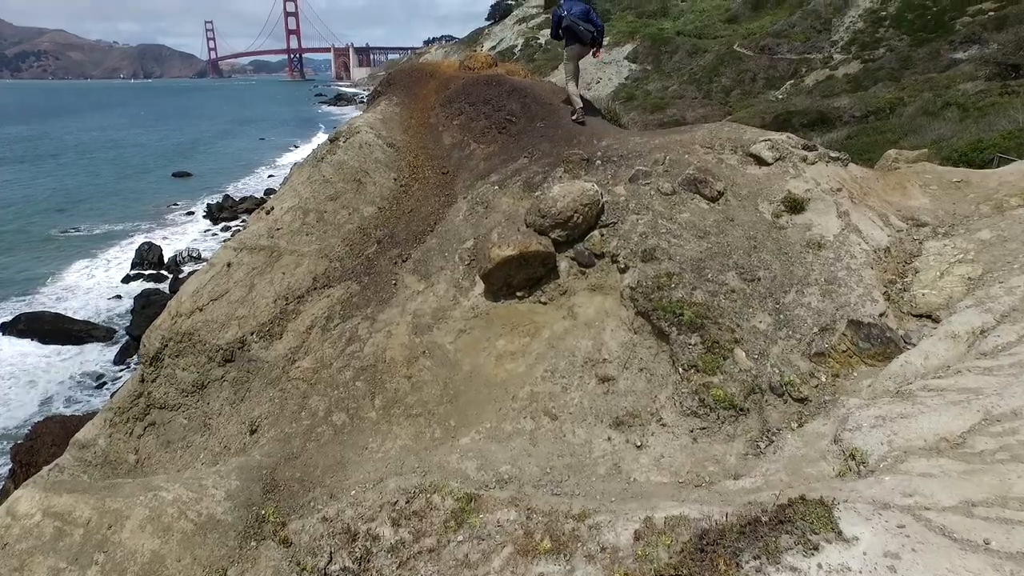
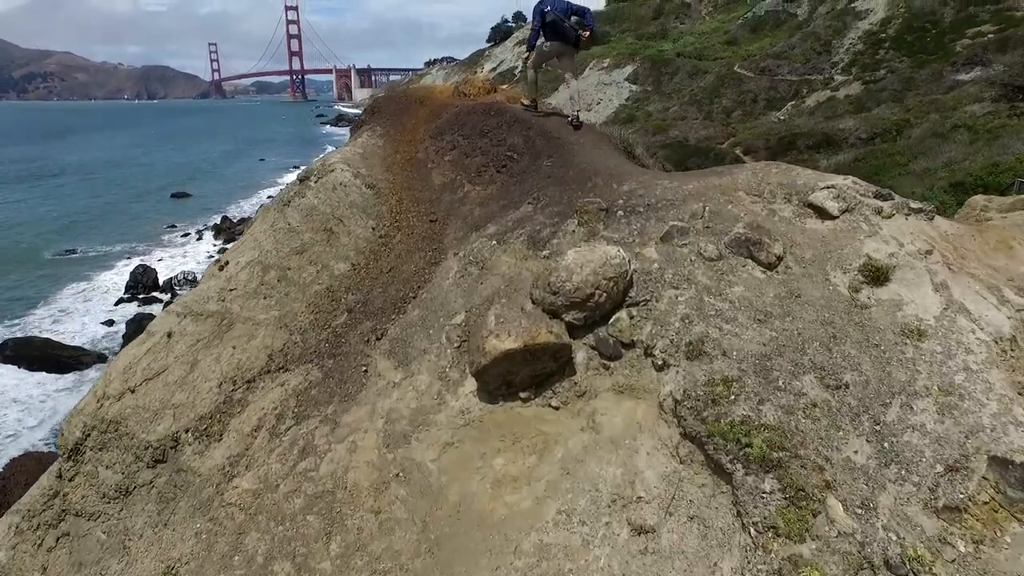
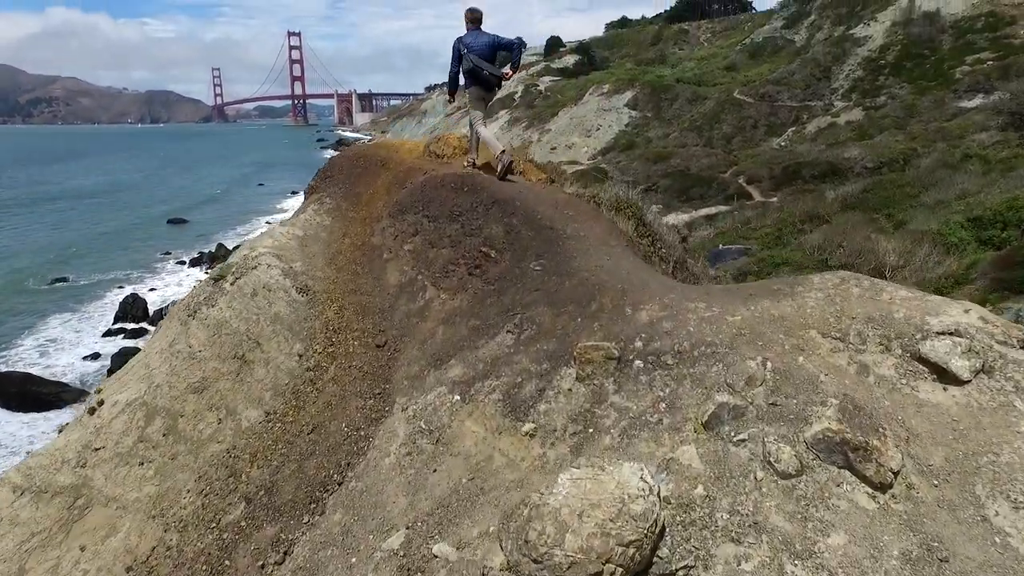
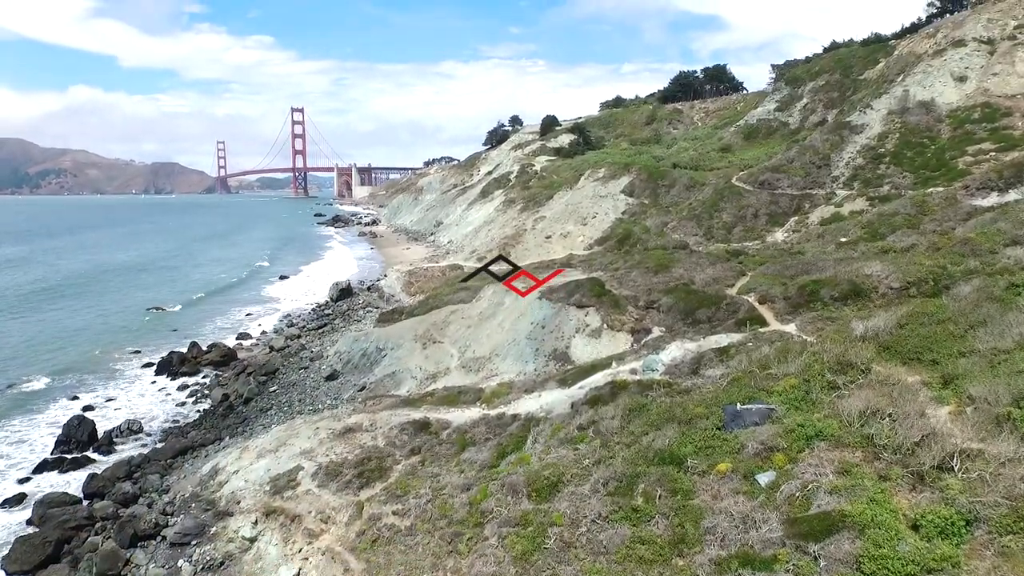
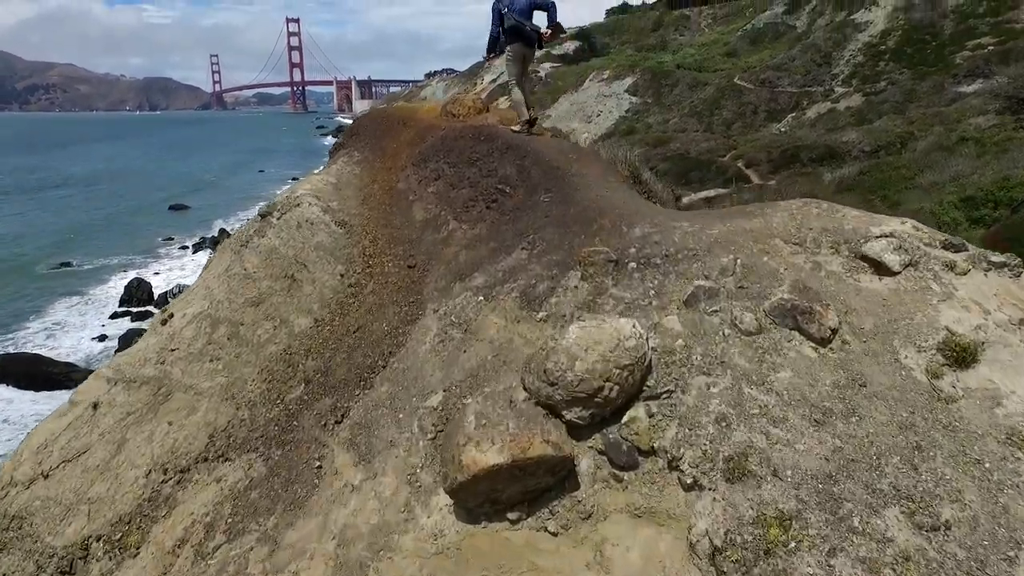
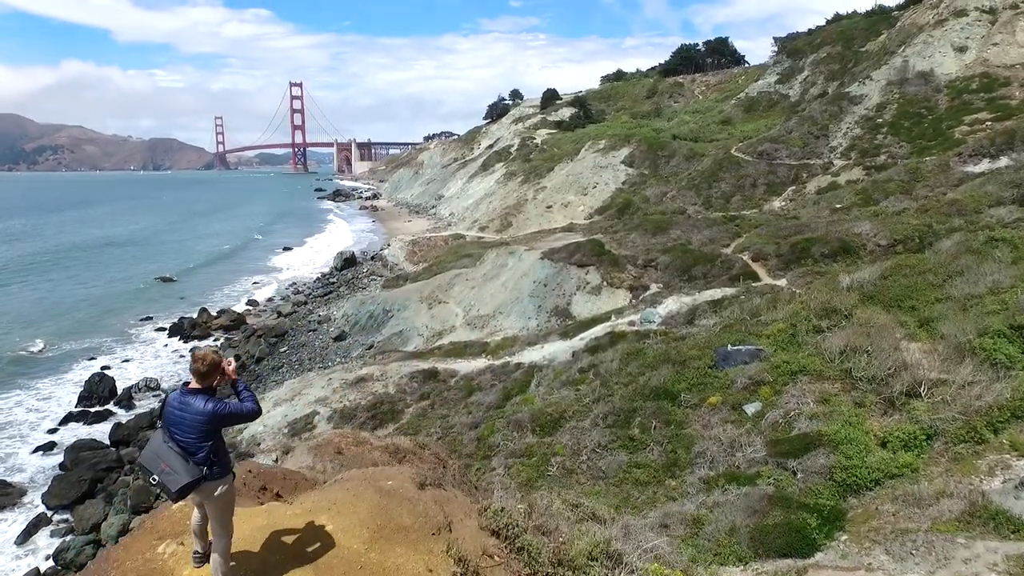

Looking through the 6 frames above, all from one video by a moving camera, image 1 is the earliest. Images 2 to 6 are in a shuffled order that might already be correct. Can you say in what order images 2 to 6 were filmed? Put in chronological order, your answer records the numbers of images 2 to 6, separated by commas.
2, 5, 3, 6, 4
